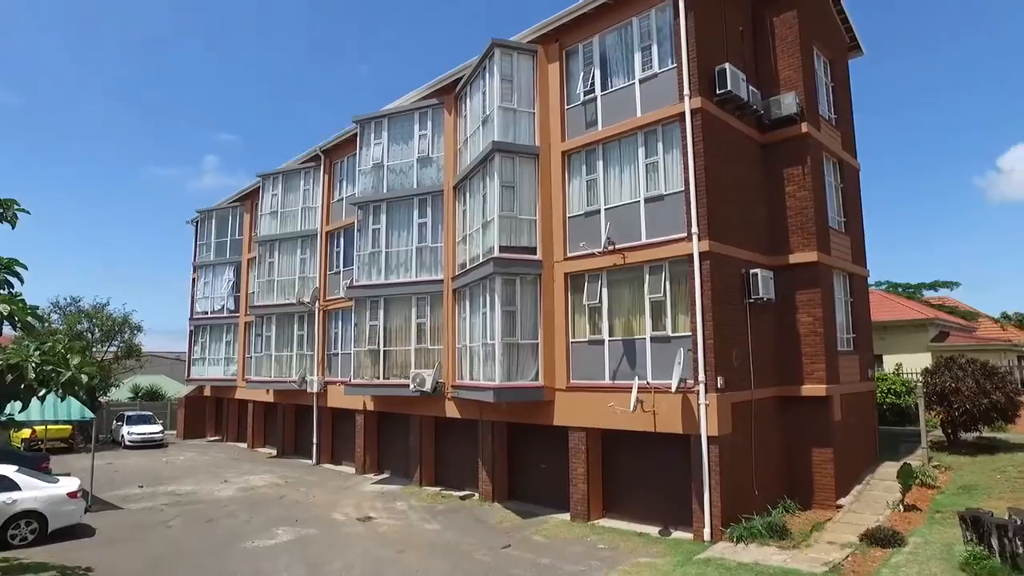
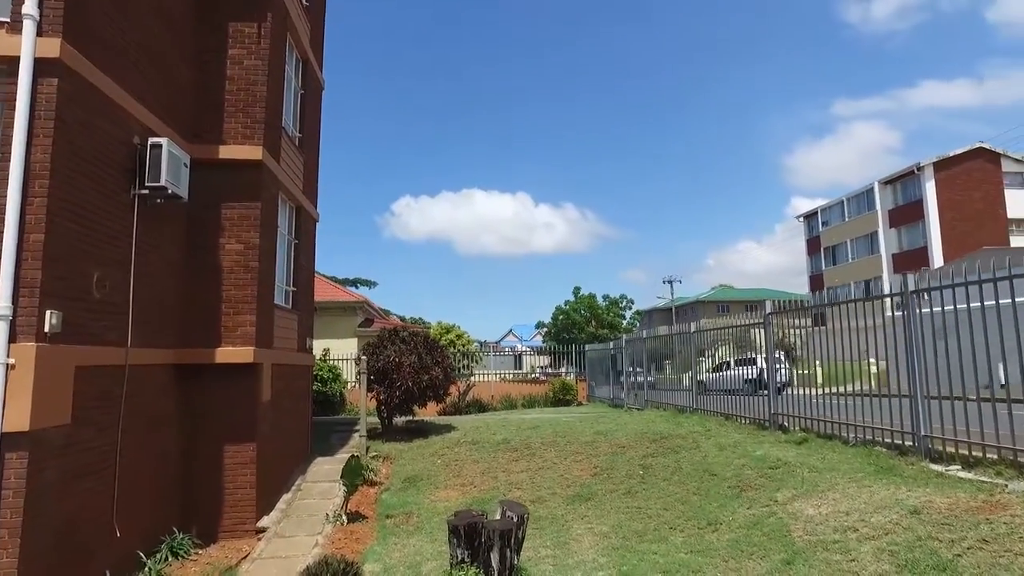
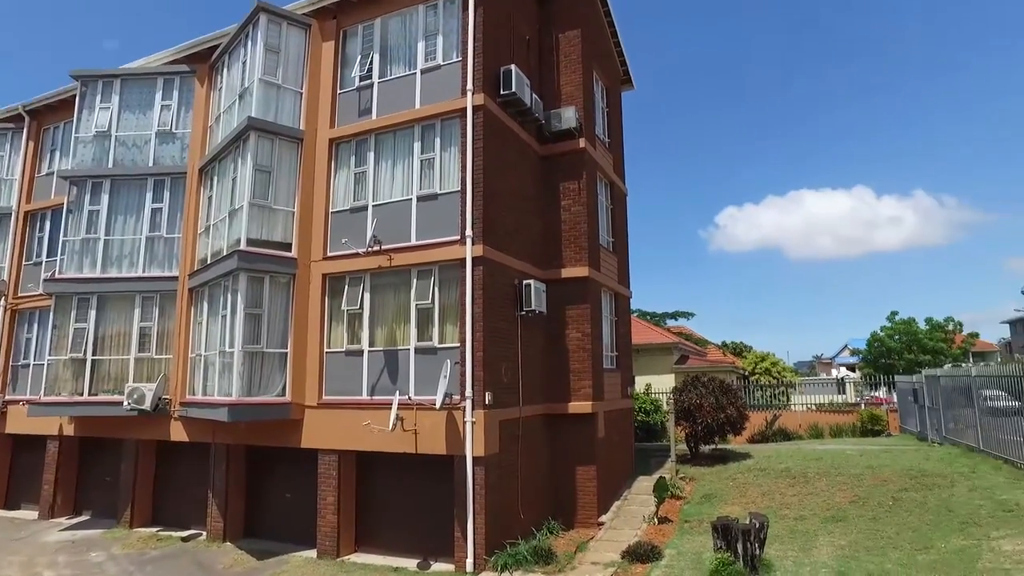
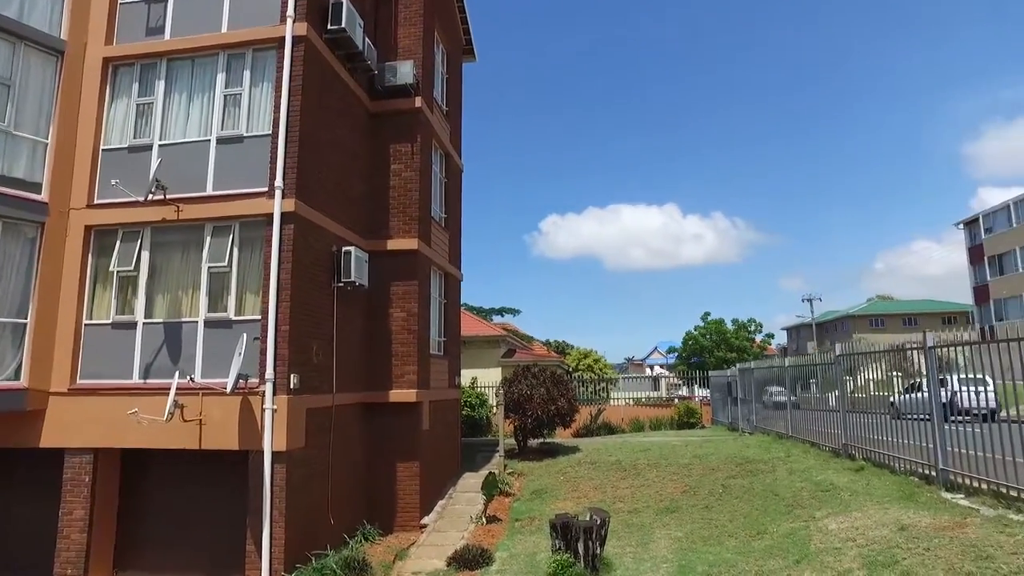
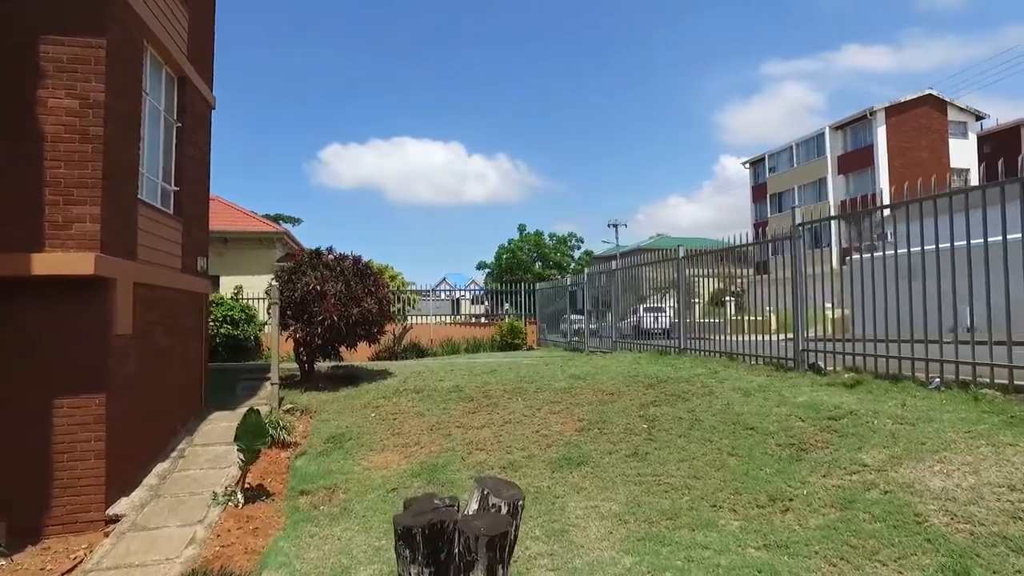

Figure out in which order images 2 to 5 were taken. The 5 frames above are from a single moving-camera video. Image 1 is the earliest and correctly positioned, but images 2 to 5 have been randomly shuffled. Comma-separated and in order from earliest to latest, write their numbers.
3, 4, 2, 5
